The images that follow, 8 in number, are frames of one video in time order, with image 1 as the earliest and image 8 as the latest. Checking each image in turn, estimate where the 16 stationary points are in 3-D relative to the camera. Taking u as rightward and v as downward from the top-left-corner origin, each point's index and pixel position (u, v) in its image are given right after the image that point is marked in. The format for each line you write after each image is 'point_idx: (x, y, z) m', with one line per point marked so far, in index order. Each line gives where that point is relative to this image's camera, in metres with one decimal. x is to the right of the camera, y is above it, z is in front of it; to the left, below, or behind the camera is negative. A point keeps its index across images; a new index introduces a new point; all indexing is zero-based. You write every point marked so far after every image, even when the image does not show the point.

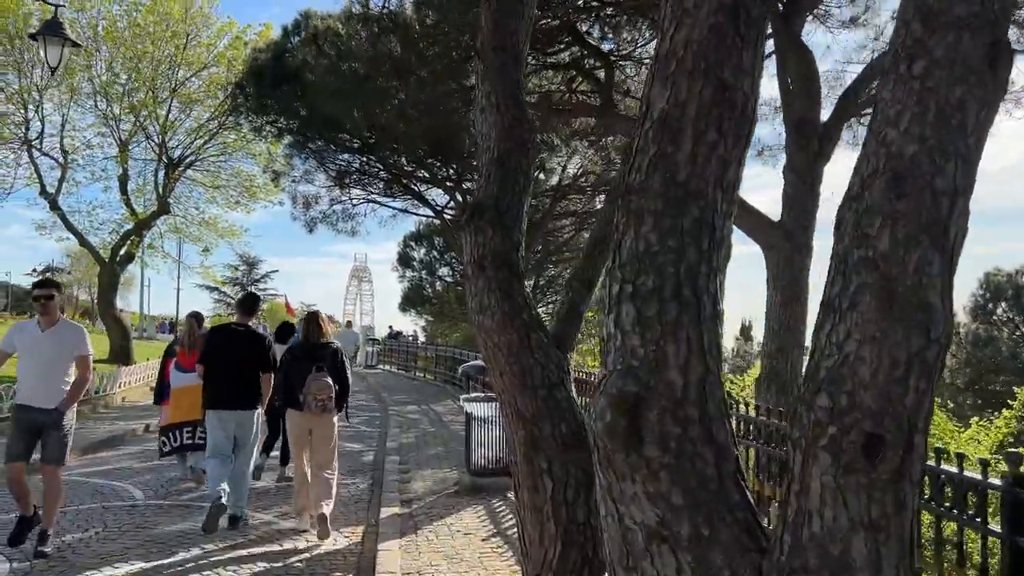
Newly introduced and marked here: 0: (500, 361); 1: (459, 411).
0: (-0.1, -0.4, +4.9) m
1: (-1.0, -2.3, +16.0) m
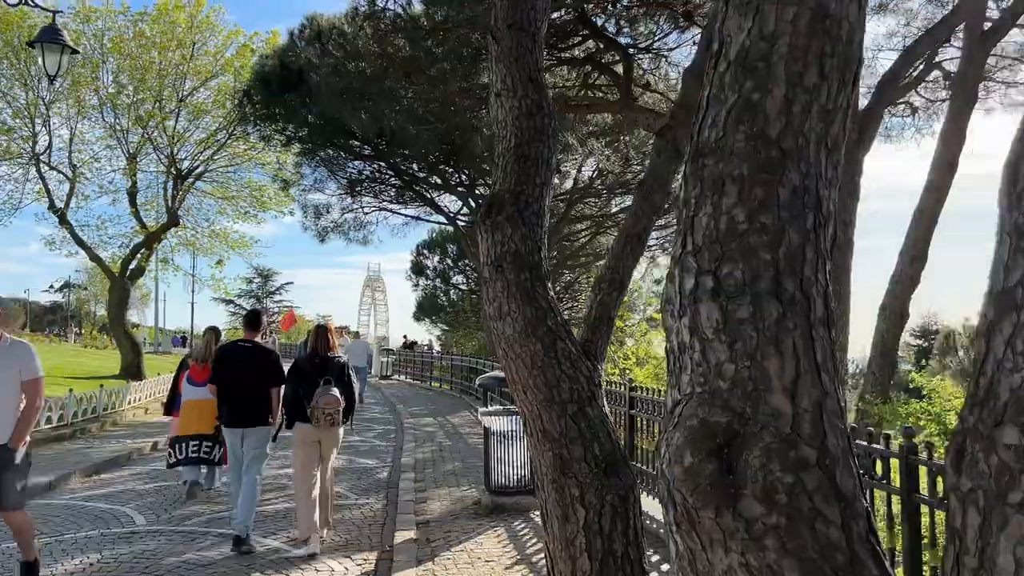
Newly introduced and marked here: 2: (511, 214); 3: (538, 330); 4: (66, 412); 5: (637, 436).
0: (0.0, -0.4, +4.3) m
1: (-0.6, -2.4, +15.4) m
2: (0.0, +0.4, +4.4) m
3: (+0.1, -0.2, +4.3) m
4: (-7.0, -1.9, +13.4) m
5: (+1.2, -1.4, +7.9) m
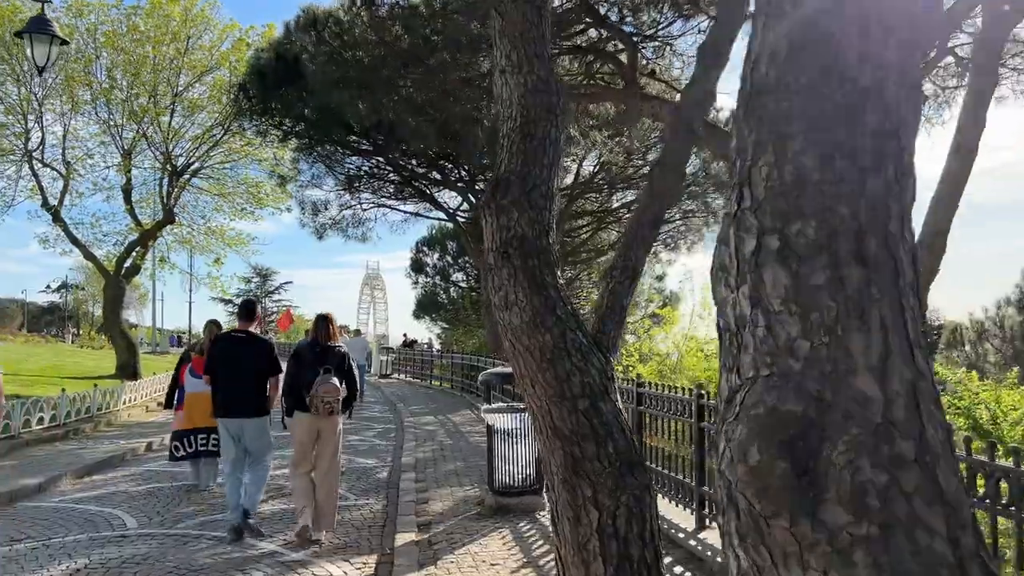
0: (+0.1, -0.4, +4.1) m
1: (-0.6, -2.4, +15.2) m
2: (0.0, +0.4, +4.1) m
3: (+0.2, -0.2, +4.0) m
4: (-7.0, -1.9, +13.1) m
5: (+1.2, -1.3, +7.6) m
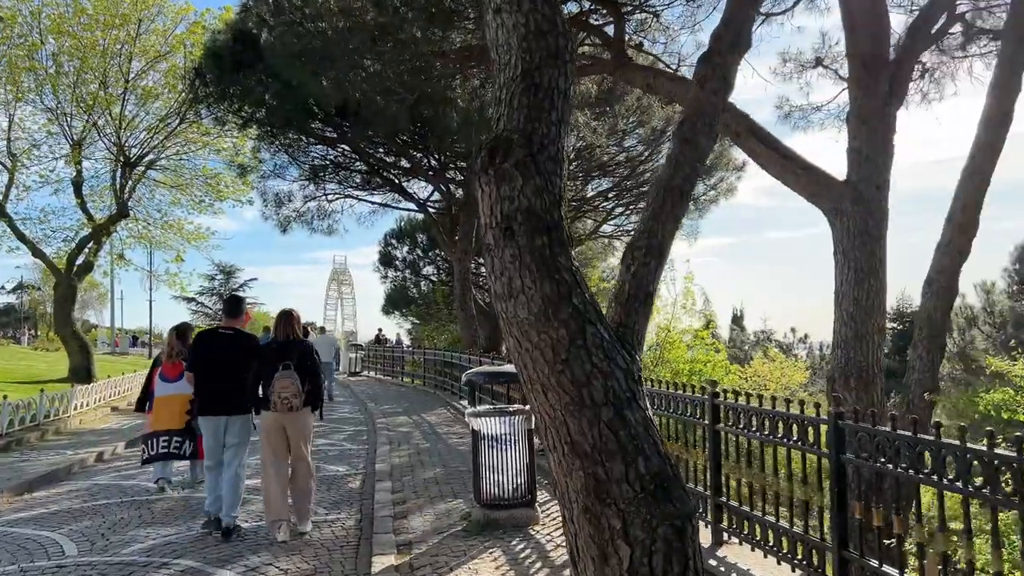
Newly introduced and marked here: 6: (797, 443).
0: (+0.1, -0.3, +3.3) m
1: (-1.0, -2.2, +14.4) m
2: (0.0, +0.5, +3.4) m
3: (+0.2, -0.1, +3.3) m
4: (-7.3, -1.9, +12.1) m
5: (+1.1, -1.2, +6.9) m
6: (+1.6, -0.9, +4.8) m
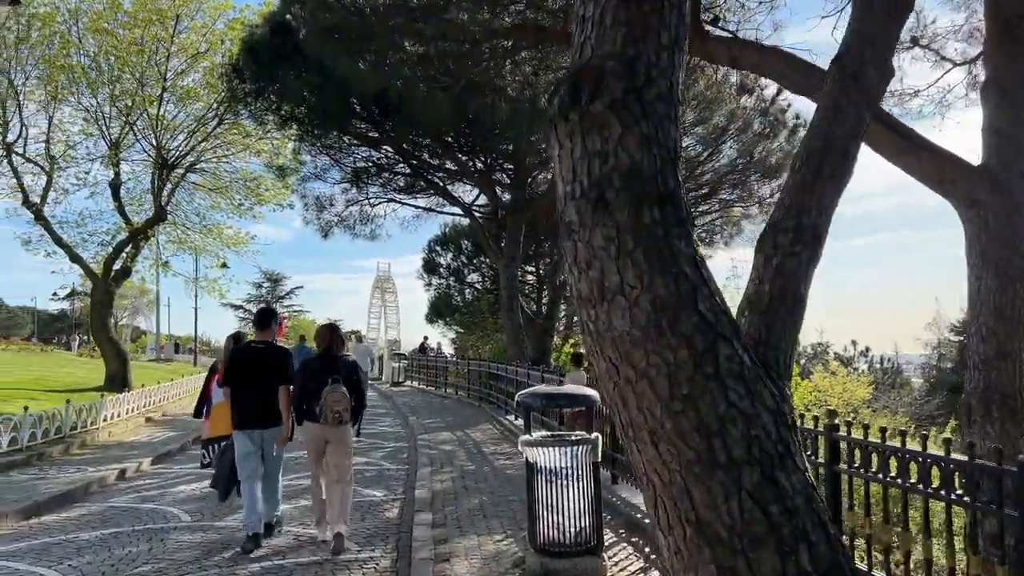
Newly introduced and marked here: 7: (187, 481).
0: (+0.3, -0.3, +2.2) m
1: (-0.2, -2.4, +13.3) m
2: (+0.3, +0.5, +2.3) m
3: (+0.4, -0.1, +2.2) m
4: (-6.6, -1.9, +11.3) m
5: (+1.5, -1.2, +5.8) m
6: (+1.9, -0.9, +3.7) m
7: (-4.0, -2.4, +10.5) m
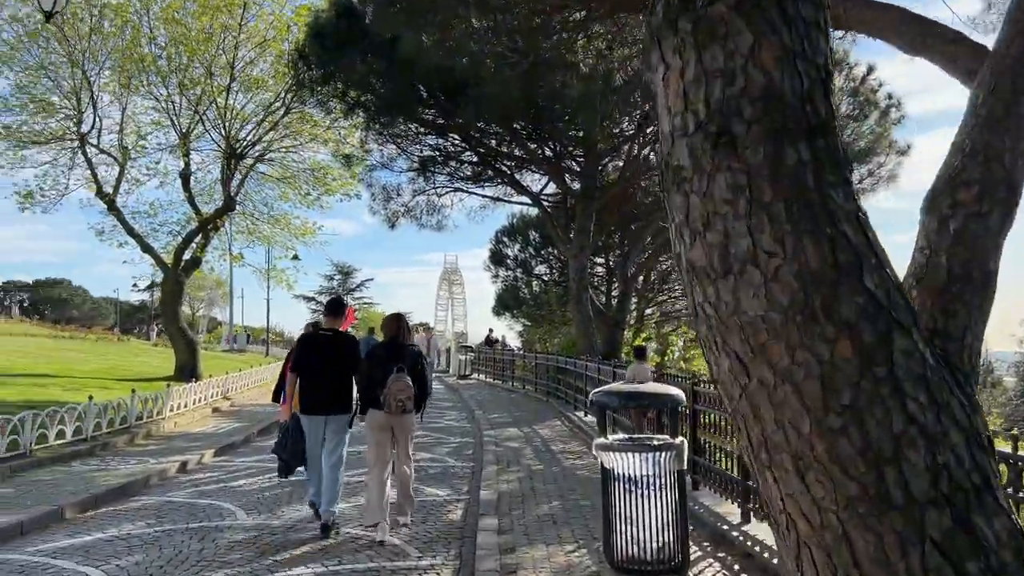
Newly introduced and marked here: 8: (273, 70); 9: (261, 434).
0: (+0.5, -0.3, +1.6) m
1: (+0.9, -2.2, +12.7) m
2: (+0.5, +0.6, +1.7) m
3: (+0.6, 0.0, +1.6) m
4: (-5.7, -1.8, +11.3) m
5: (+2.0, -1.1, +5.1) m
6: (+2.2, -0.8, +2.9) m
7: (-3.2, -2.2, +10.2) m
8: (-5.5, +5.0, +19.5) m
9: (-4.2, -2.5, +14.4) m
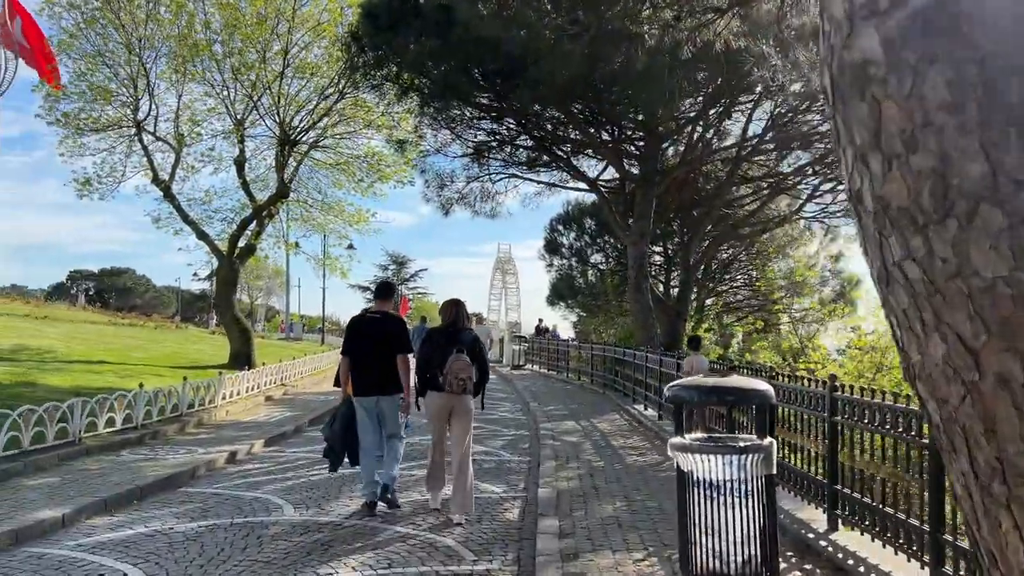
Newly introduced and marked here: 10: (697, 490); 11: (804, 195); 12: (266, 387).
0: (+0.6, -0.2, +1.0) m
1: (+1.7, -2.0, +12.1) m
2: (+0.6, +0.6, +1.1) m
3: (+0.7, 0.0, +1.0) m
4: (-4.9, -1.6, +11.1) m
5: (+2.3, -1.1, +4.4) m
6: (+2.4, -0.8, +2.3) m
7: (-2.5, -2.1, +9.9) m
8: (-4.2, +5.3, +19.3) m
9: (-3.3, -2.2, +14.1) m
10: (+1.0, -1.1, +4.6) m
11: (+6.7, +2.2, +19.7) m
12: (-5.1, -2.1, +17.8) m
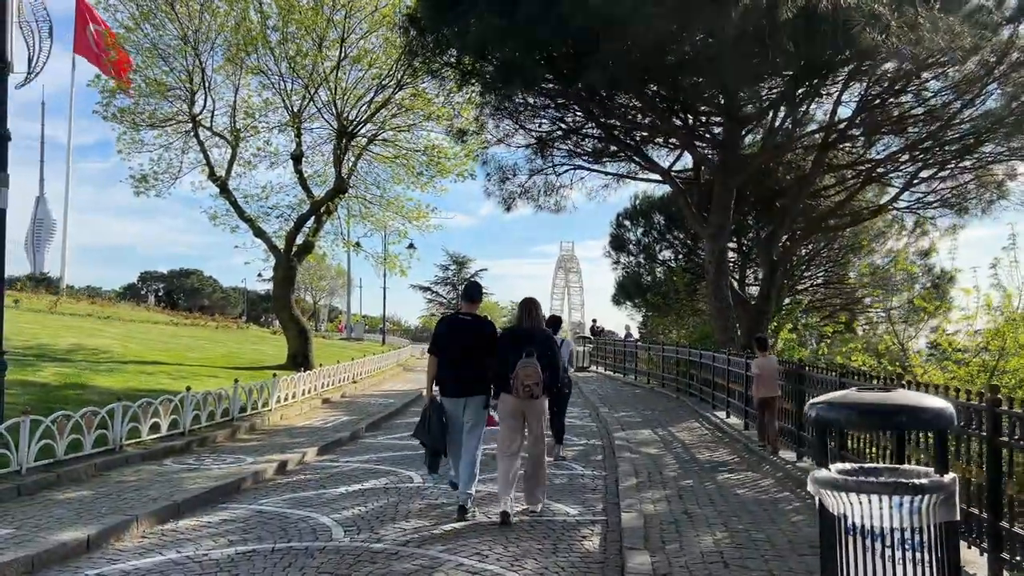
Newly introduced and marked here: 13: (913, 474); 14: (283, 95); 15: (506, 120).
0: (+0.8, -0.1, 0.0) m
1: (+2.6, -2.0, +11.0) m
2: (+0.8, +0.7, +0.1) m
3: (+0.9, +0.1, -0.1) m
4: (-4.0, -1.6, +10.4) m
5: (+2.7, -1.0, +3.2) m
6: (+2.6, -0.7, +1.1) m
7: (-1.7, -2.0, +9.1) m
8: (-2.8, +5.3, +18.5) m
9: (-2.2, -2.2, +13.3) m
10: (+1.4, -1.0, +3.5) m
11: (+8.2, +2.2, +18.2) m
12: (-3.8, -2.0, +17.1) m
13: (+1.7, -0.8, +3.6) m
14: (-5.0, +4.2, +18.5) m
15: (-0.1, +3.5, +17.7) m
